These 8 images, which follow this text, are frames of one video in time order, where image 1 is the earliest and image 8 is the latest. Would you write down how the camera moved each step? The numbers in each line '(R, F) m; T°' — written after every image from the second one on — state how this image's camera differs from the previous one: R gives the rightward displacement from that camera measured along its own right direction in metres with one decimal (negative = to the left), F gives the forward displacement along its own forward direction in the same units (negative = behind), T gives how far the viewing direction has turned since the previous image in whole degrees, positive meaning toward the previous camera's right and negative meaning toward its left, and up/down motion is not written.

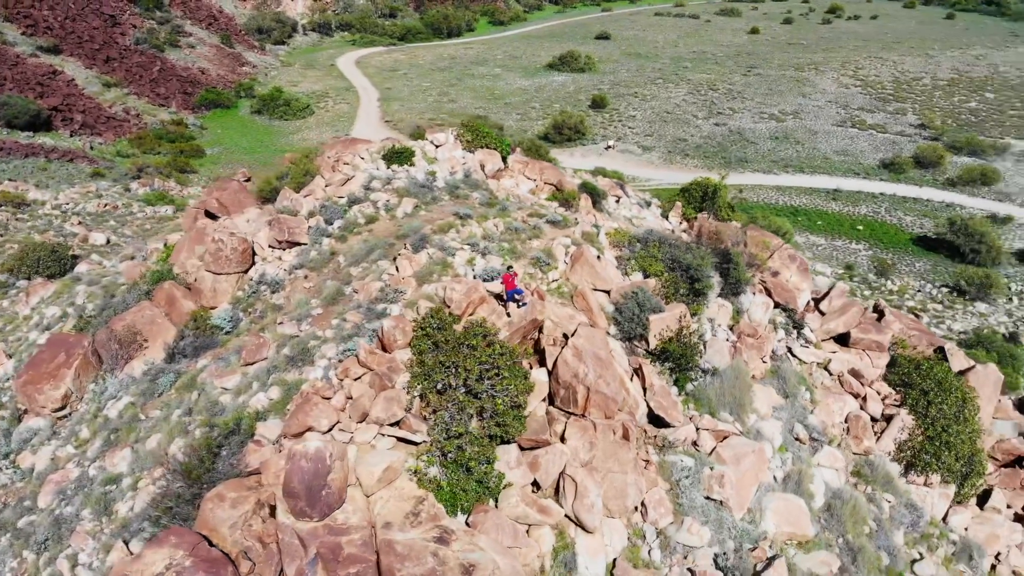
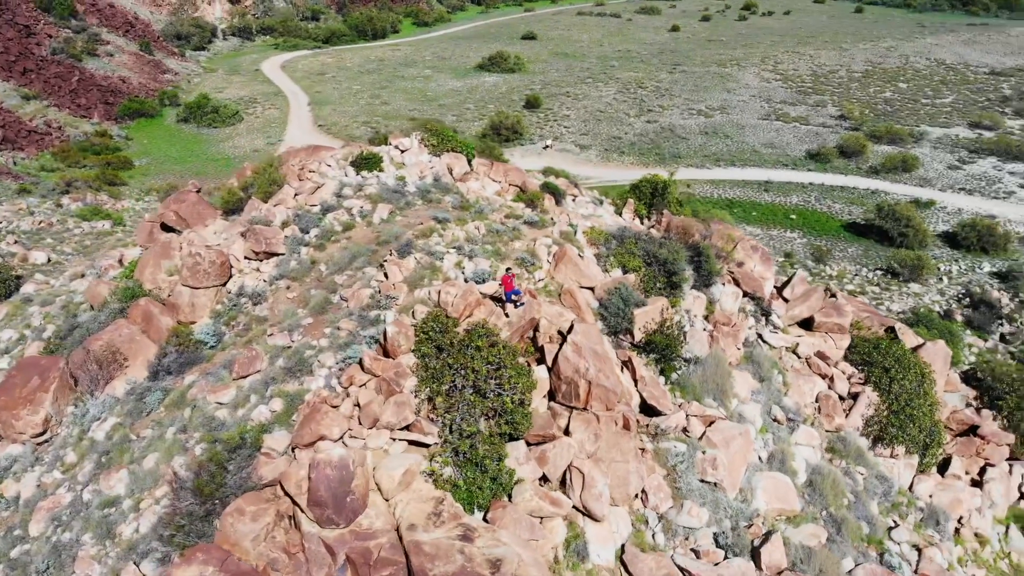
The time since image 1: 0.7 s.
(-1.1, -0.3) m; +5°
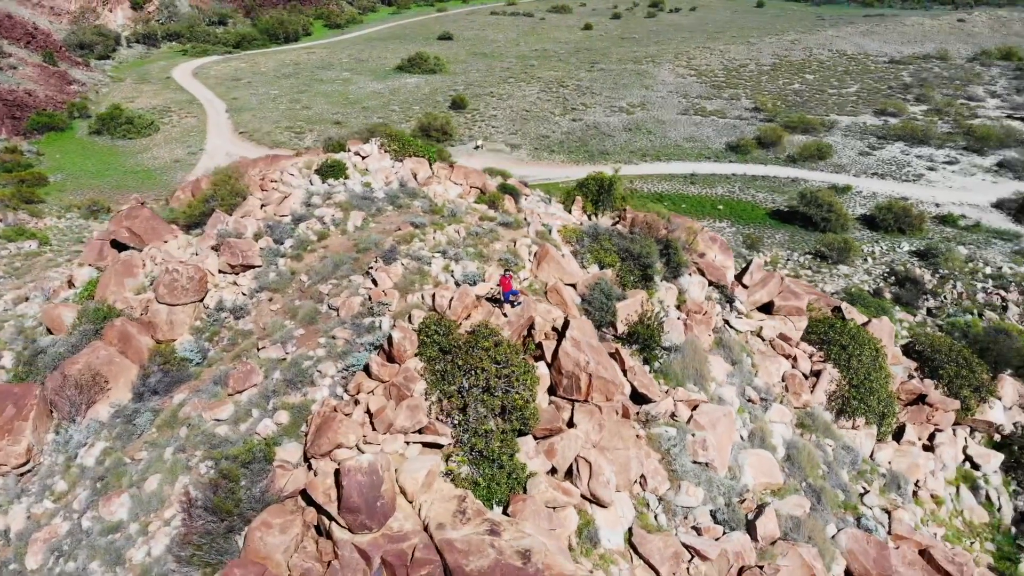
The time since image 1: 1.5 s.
(-1.3, -0.3) m; +6°
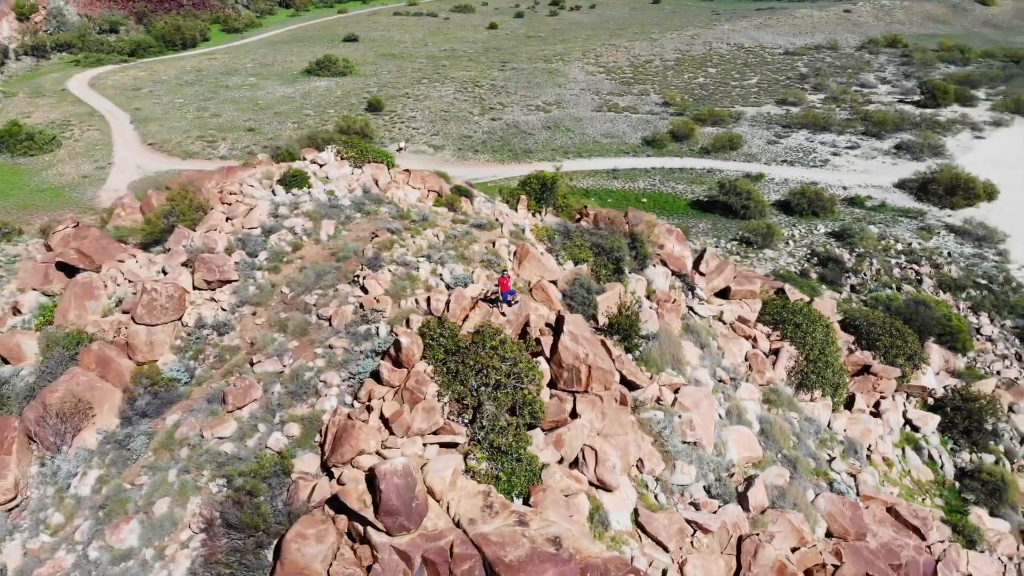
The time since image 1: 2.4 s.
(-1.5, -0.3) m; +7°
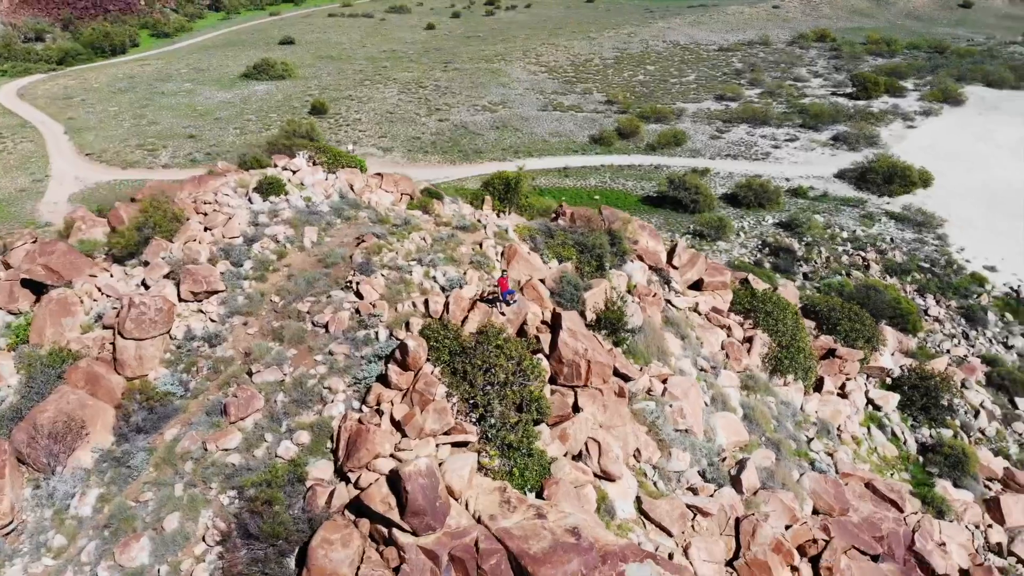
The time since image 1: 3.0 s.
(-1.0, -0.2) m; +4°
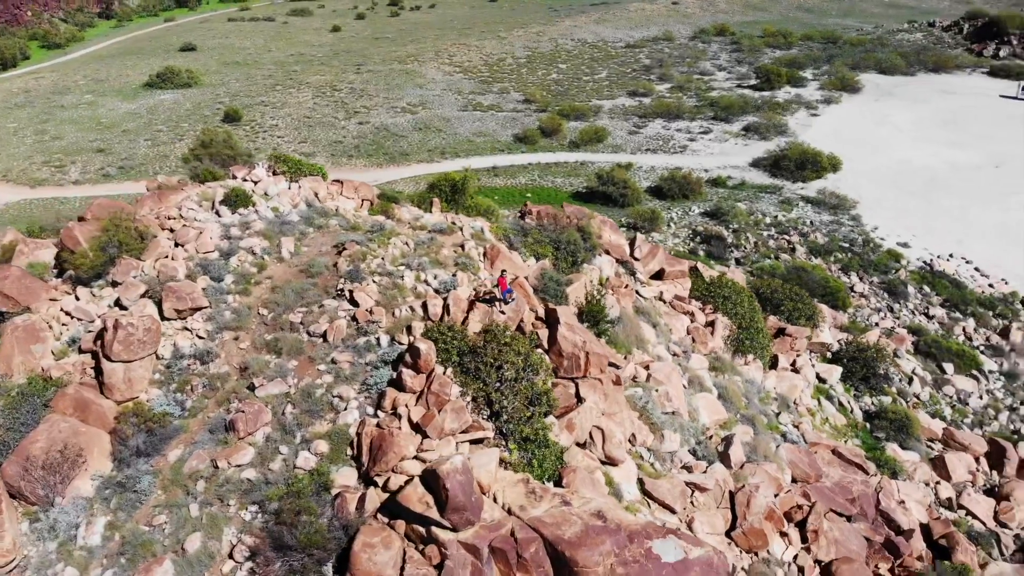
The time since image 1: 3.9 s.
(-1.6, -0.3) m; +6°
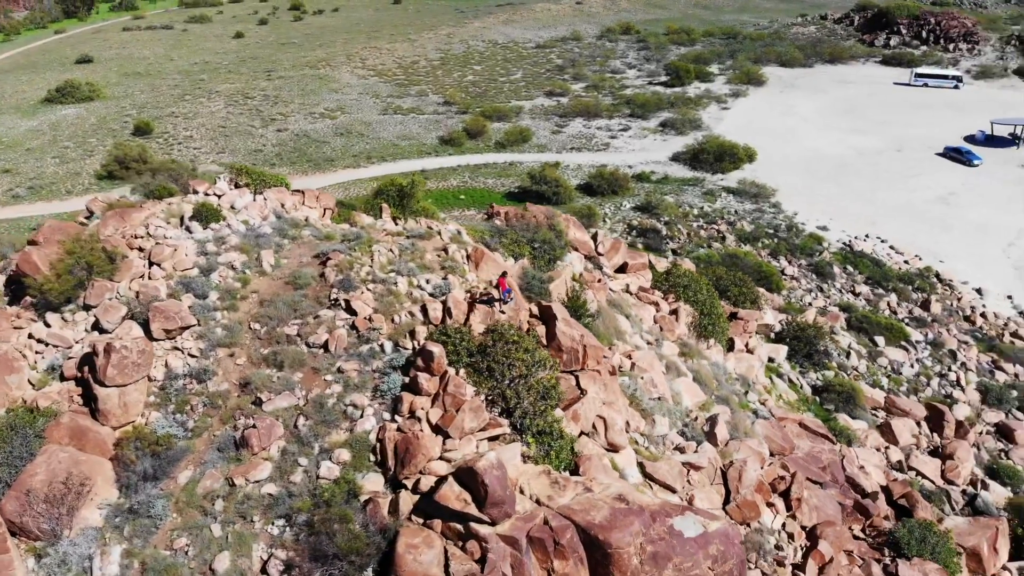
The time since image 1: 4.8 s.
(-1.6, -0.3) m; +6°
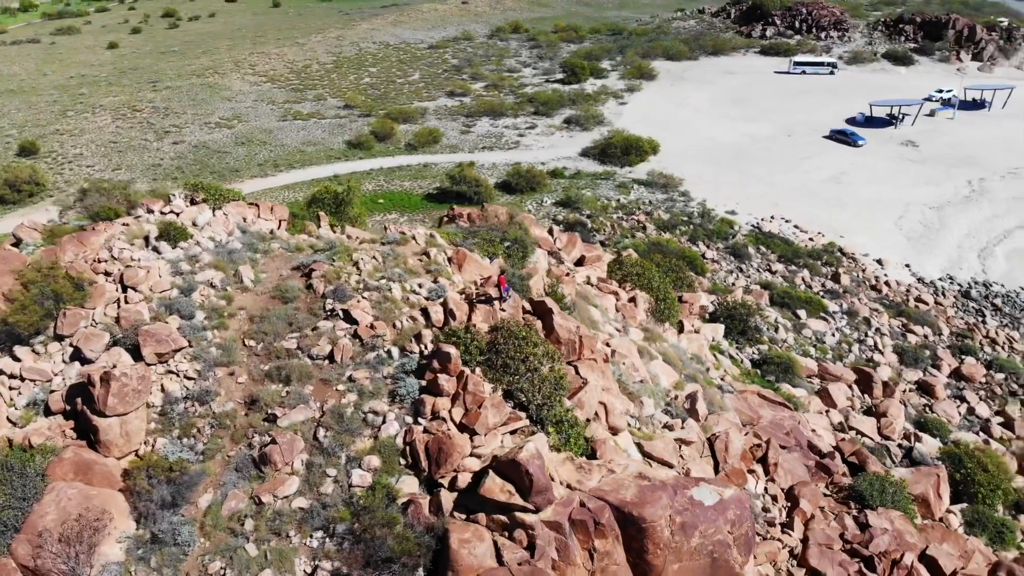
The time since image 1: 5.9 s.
(-2.1, -0.3) m; +8°
